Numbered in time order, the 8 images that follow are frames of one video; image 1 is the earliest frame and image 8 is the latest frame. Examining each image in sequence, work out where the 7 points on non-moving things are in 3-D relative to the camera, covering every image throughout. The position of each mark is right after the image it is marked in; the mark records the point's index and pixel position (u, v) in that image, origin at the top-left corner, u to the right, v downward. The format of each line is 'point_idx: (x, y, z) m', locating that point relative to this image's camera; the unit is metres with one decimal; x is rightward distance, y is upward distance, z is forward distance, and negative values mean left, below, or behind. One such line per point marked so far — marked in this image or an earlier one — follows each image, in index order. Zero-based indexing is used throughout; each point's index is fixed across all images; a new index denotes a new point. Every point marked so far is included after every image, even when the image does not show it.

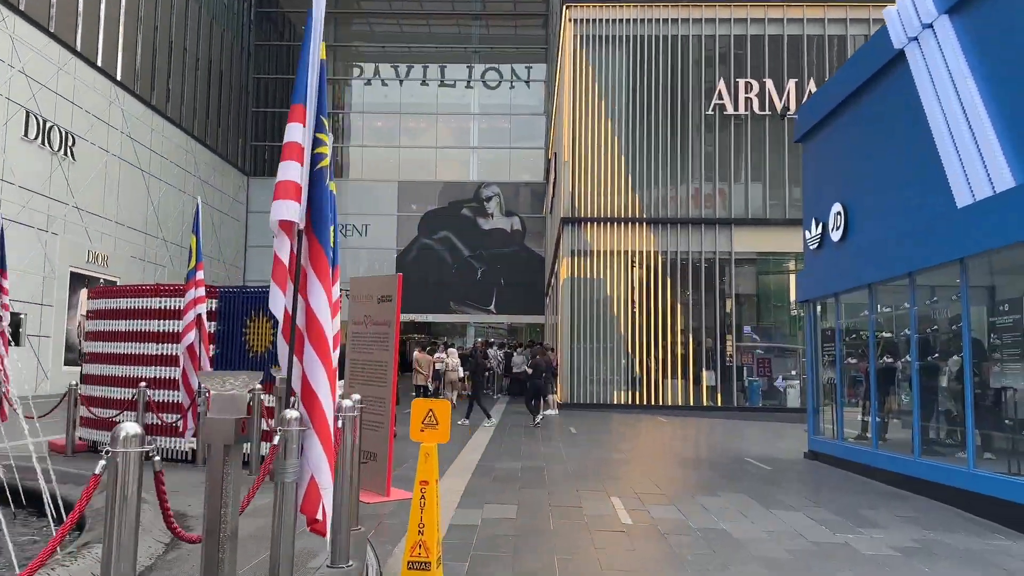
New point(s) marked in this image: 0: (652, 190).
0: (+3.4, +2.4, +19.5) m
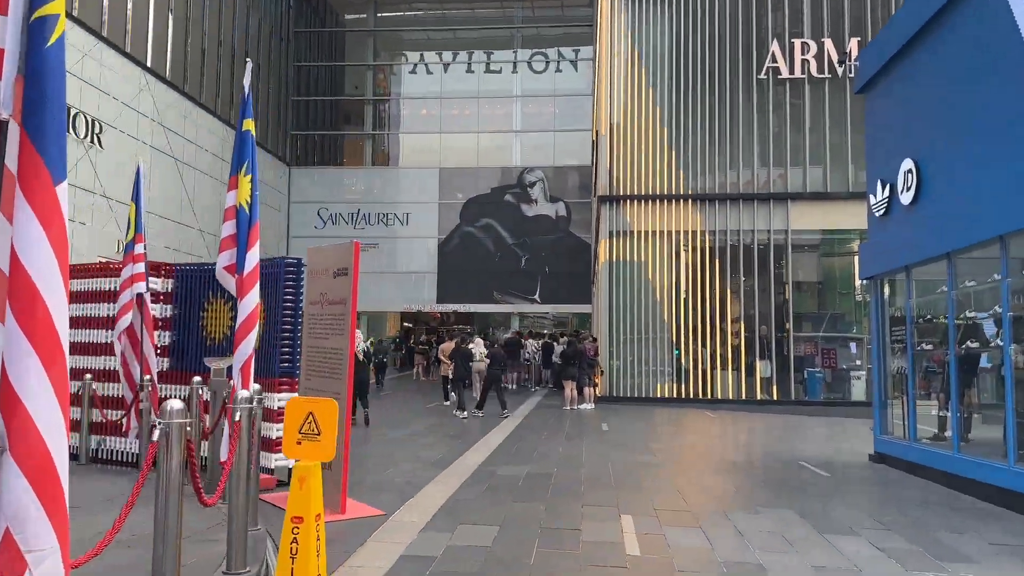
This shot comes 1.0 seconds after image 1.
0: (+4.2, +2.8, +17.9) m
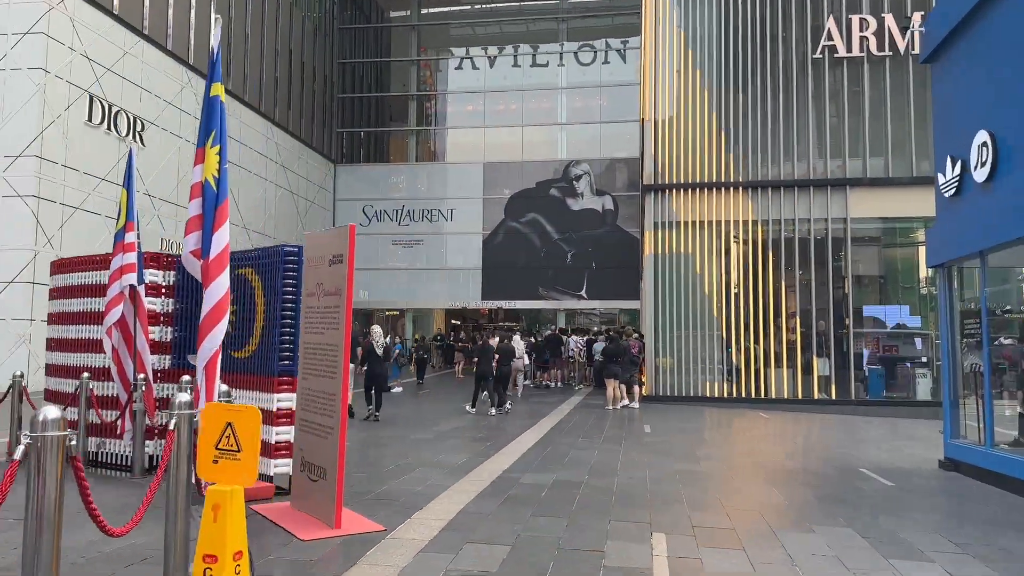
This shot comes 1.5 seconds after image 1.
0: (+5.0, +2.9, +17.0) m
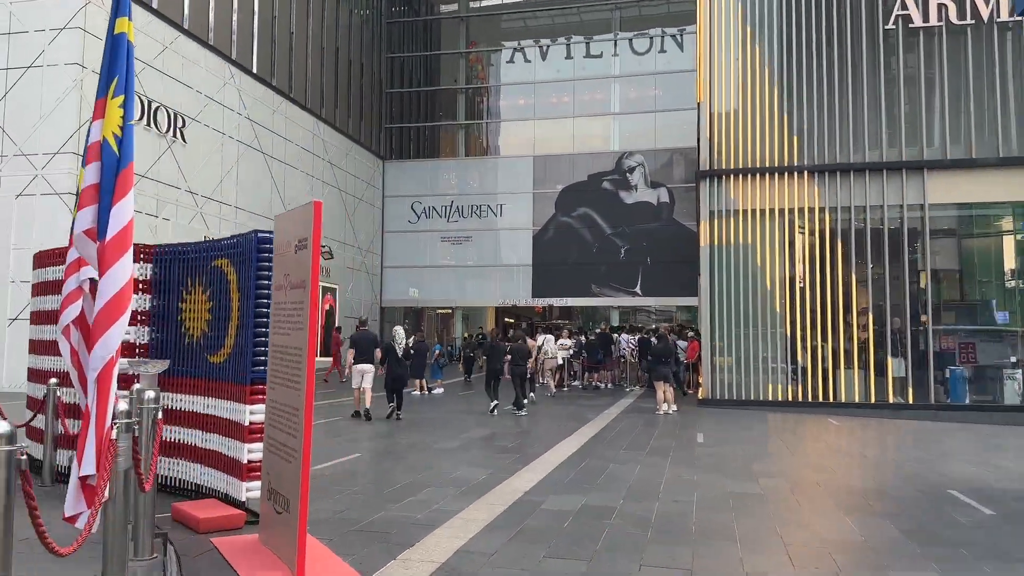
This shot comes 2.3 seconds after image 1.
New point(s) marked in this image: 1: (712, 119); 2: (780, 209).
0: (+5.9, +3.0, +15.7) m
1: (+4.0, +3.4, +16.0) m
2: (+5.2, +1.5, +15.6) m
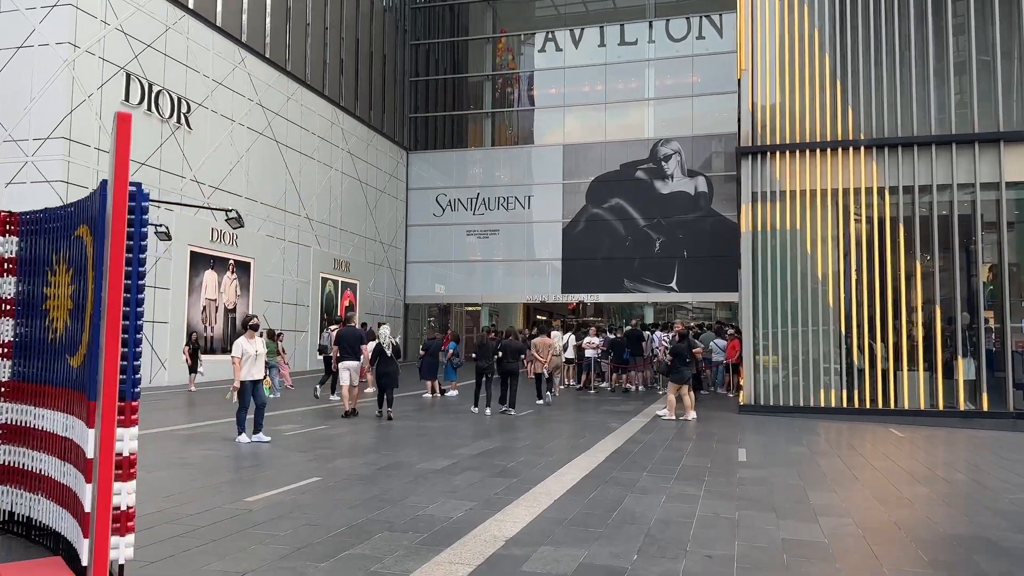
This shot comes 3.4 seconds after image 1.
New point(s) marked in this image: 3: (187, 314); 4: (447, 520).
0: (+6.2, +3.2, +13.9) m
1: (+4.3, +3.5, +14.4) m
2: (+5.5, +1.6, +13.9) m
3: (-7.9, -0.6, +19.7) m
4: (-0.4, -1.4, +4.9) m
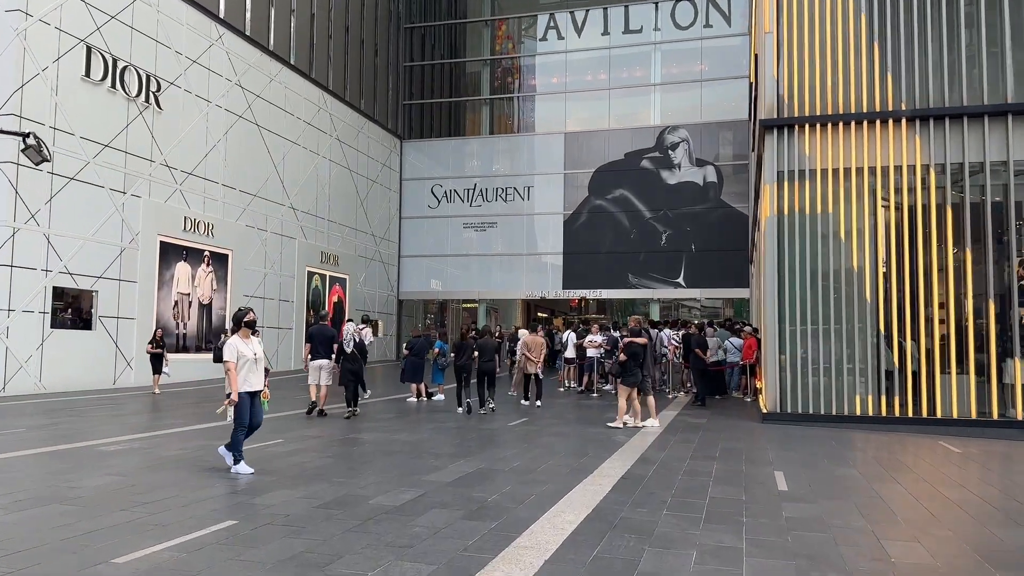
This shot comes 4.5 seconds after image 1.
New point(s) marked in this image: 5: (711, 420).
0: (+6.1, +3.3, +12.4) m
1: (+4.2, +3.6, +12.8) m
2: (+5.4, +1.7, +12.3) m
3: (-8.0, -0.4, +18.2) m
4: (-0.5, -1.3, +3.4) m
5: (+2.8, -1.9, +11.4) m
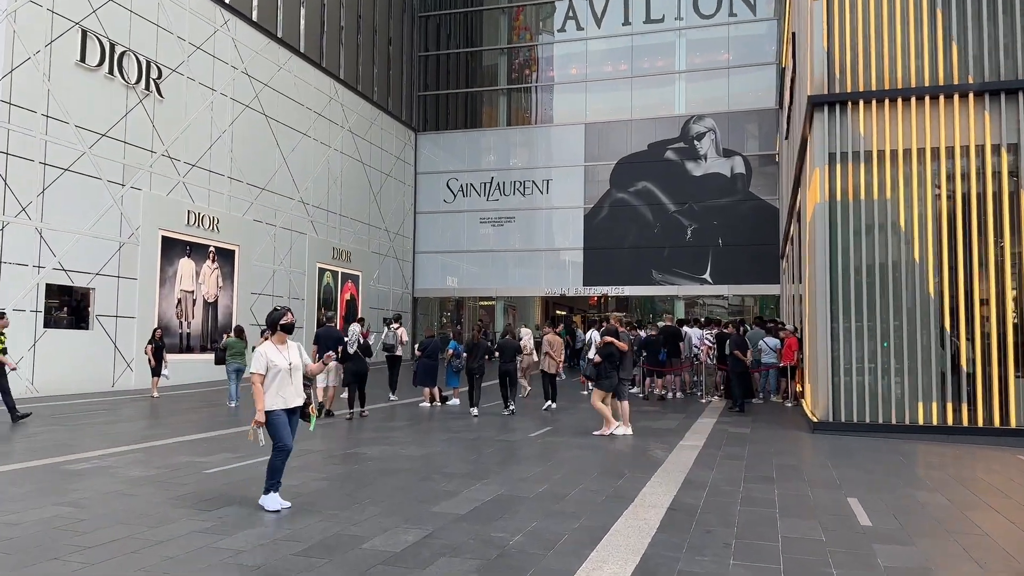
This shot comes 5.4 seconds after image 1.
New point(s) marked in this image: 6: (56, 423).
0: (+6.4, +3.3, +11.2) m
1: (+4.5, +3.7, +11.7) m
2: (+5.7, +1.8, +11.2) m
3: (-7.6, -0.4, +17.3) m
4: (-0.4, -1.3, +2.4) m
5: (+3.1, -1.8, +10.4) m
6: (-6.4, -1.9, +11.3) m
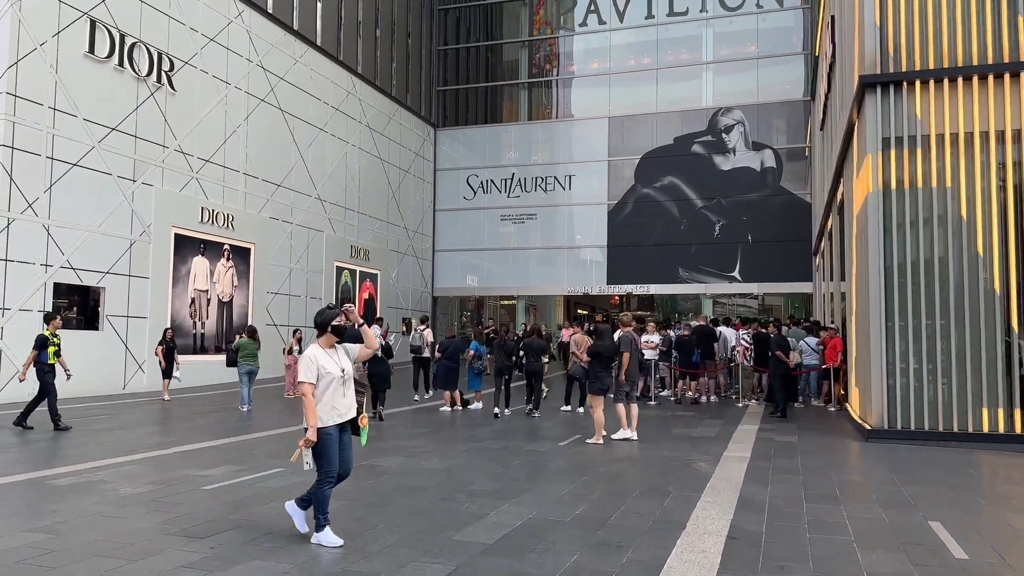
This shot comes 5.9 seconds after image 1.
0: (+6.7, +3.4, +10.4) m
1: (+4.9, +3.7, +10.9) m
2: (+6.0, +1.9, +10.4) m
3: (-7.1, -0.4, +16.8) m
4: (-0.3, -1.3, +1.7) m
5: (+3.4, -1.8, +9.6) m
6: (-6.0, -1.9, +10.8) m
